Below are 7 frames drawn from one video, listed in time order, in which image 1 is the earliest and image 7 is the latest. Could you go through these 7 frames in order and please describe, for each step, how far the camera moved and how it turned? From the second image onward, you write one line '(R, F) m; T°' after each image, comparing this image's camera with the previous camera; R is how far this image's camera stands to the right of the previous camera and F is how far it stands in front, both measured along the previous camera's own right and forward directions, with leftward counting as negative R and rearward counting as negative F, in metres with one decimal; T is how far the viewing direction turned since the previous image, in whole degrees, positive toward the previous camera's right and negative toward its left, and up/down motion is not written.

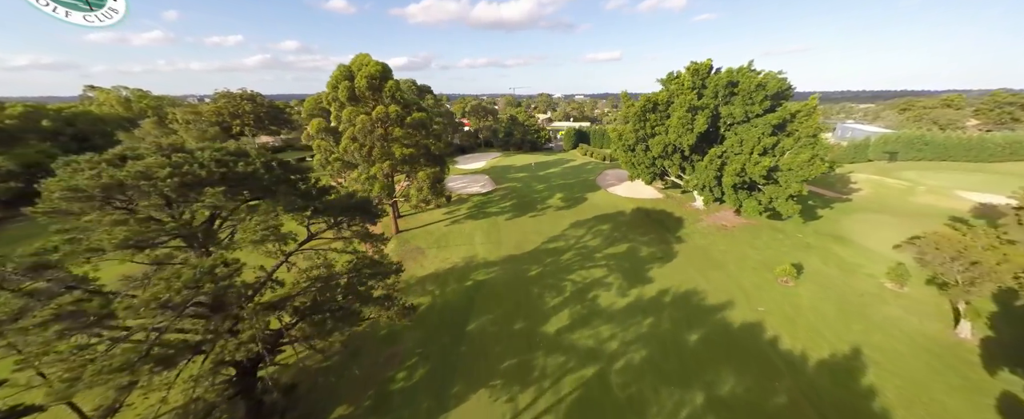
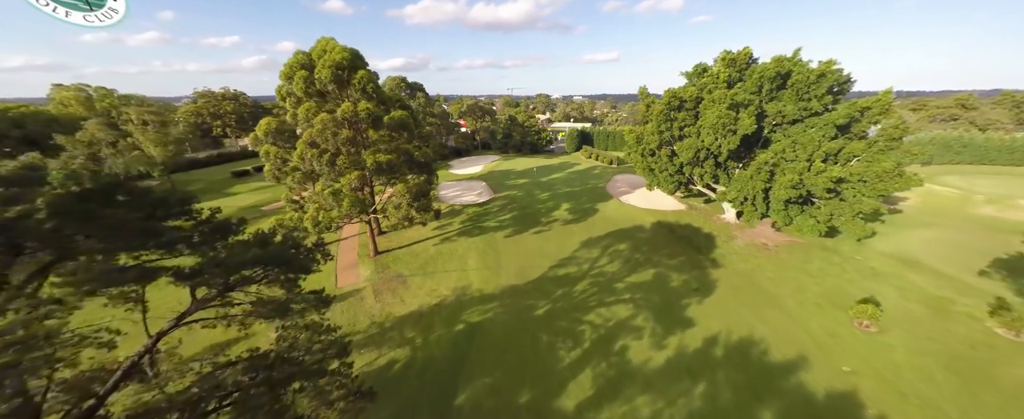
(-0.2, +4.0) m; 0°
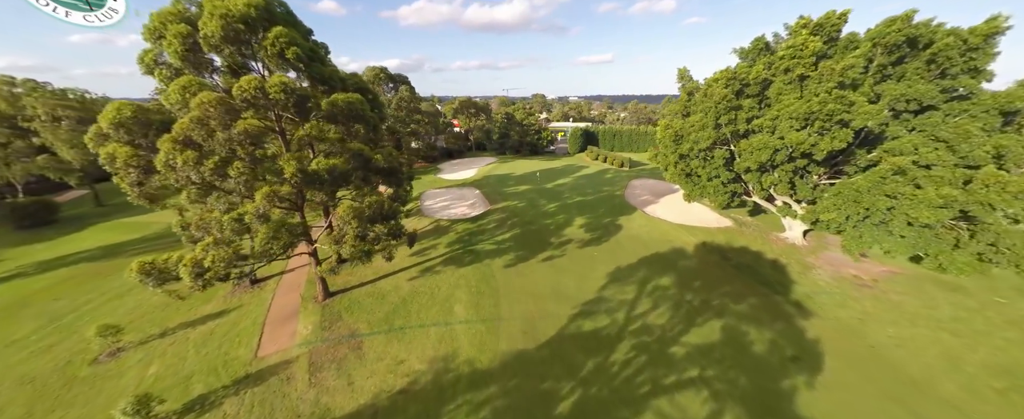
(-0.4, +5.7) m; +1°
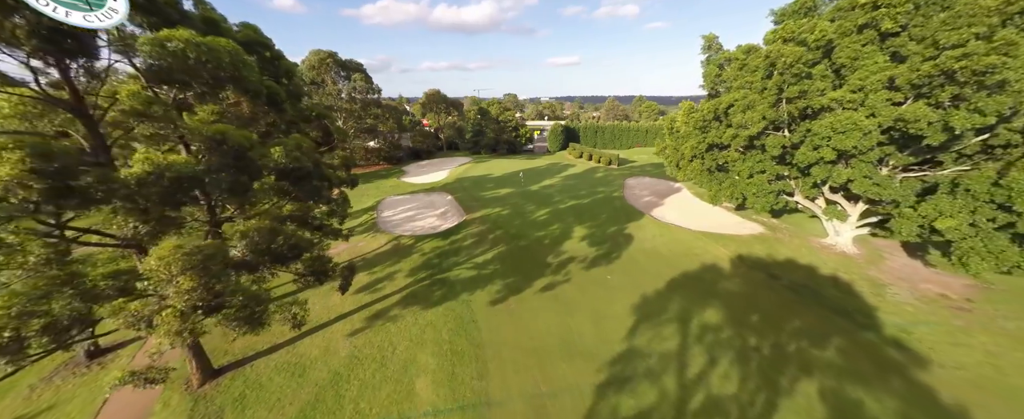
(-0.4, +4.9) m; +5°
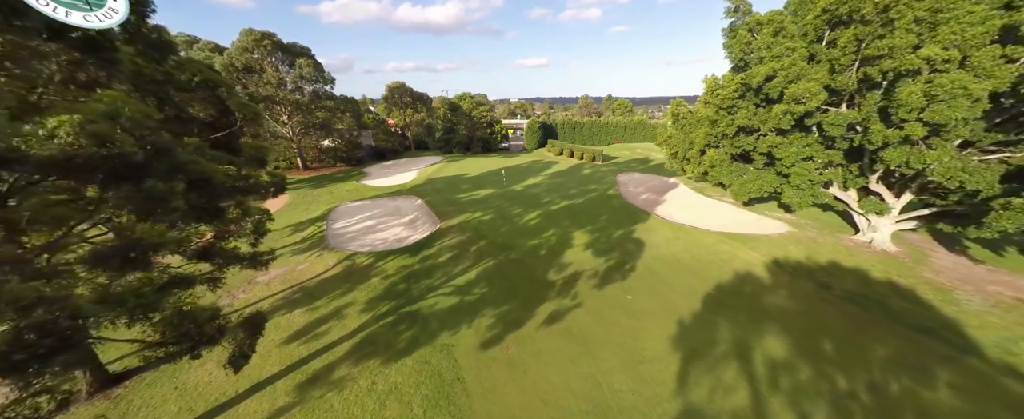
(-0.6, +3.5) m; +5°
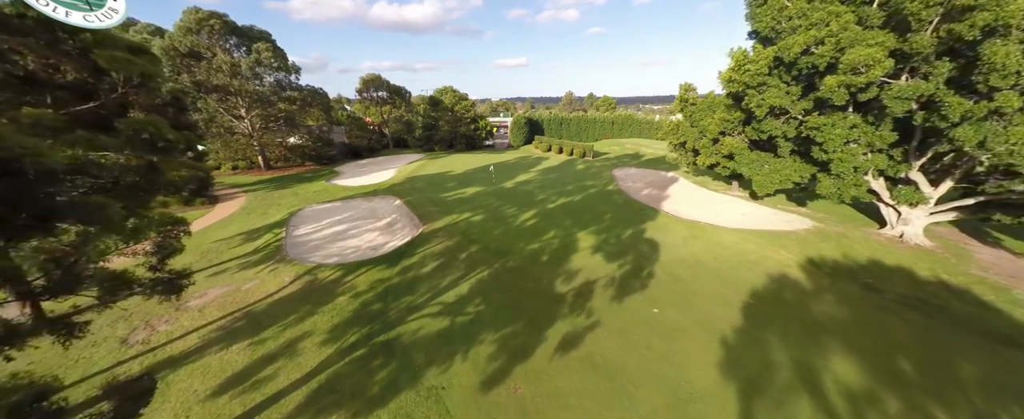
(-0.5, +2.1) m; +3°
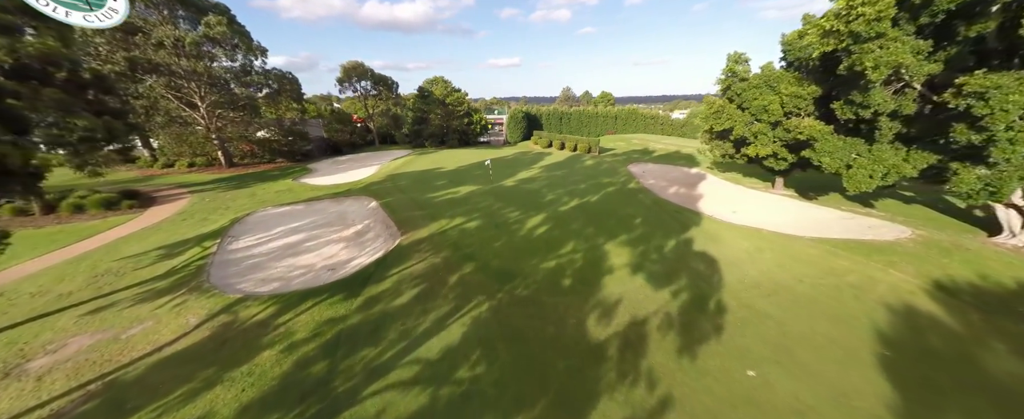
(-0.4, +3.3) m; +1°
